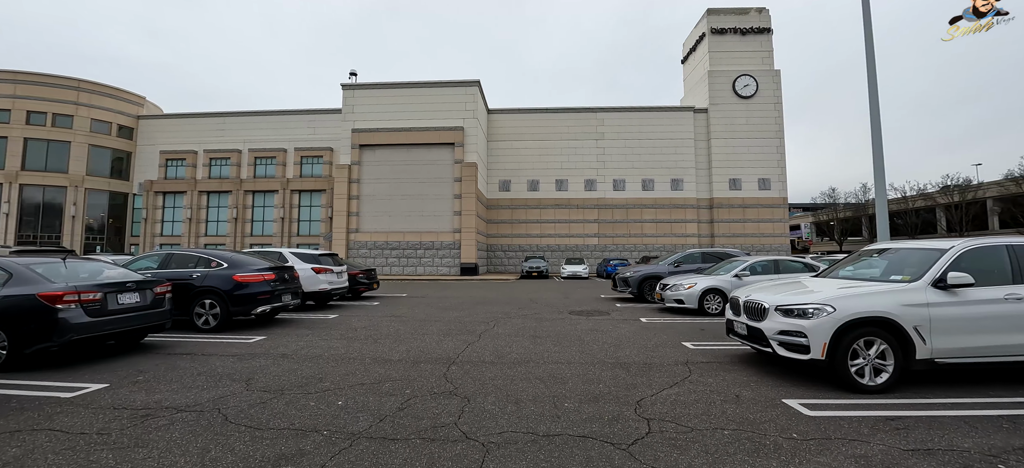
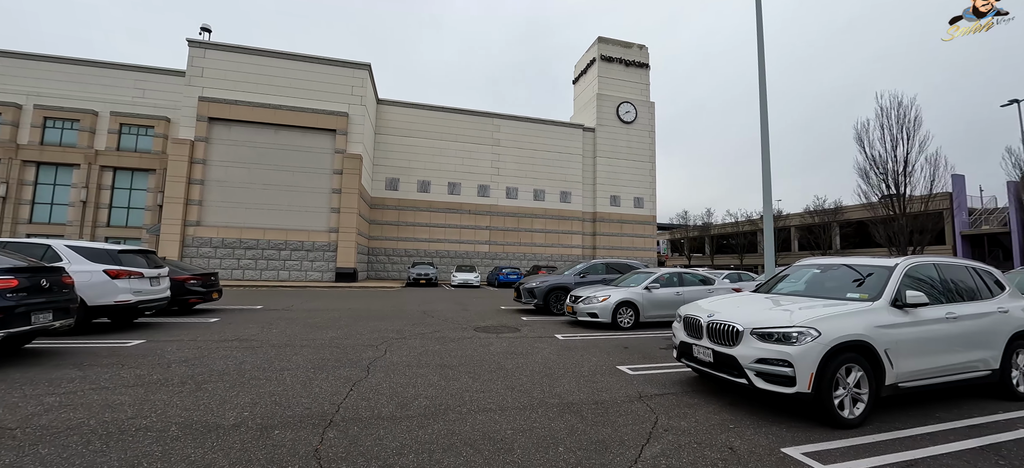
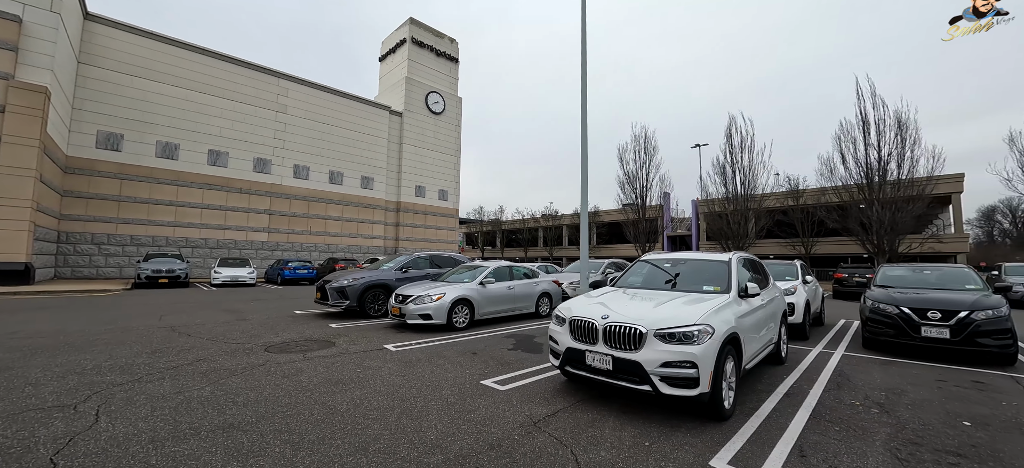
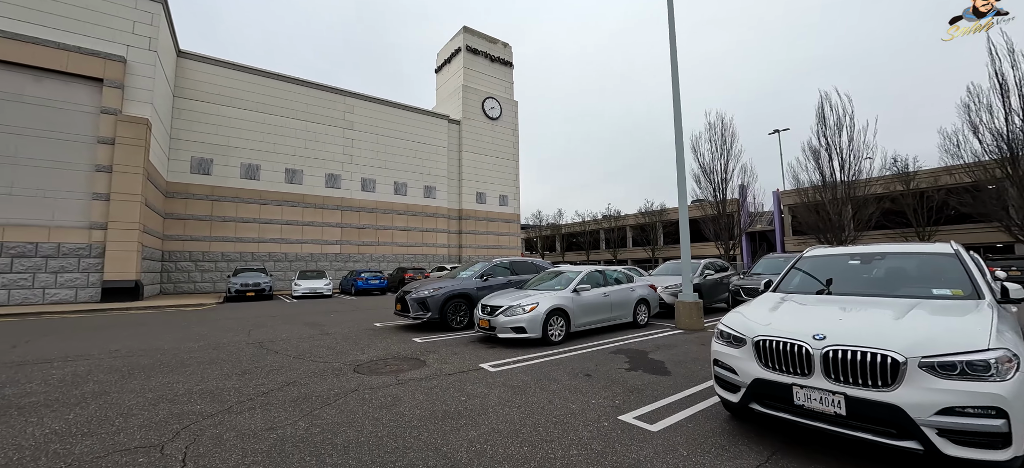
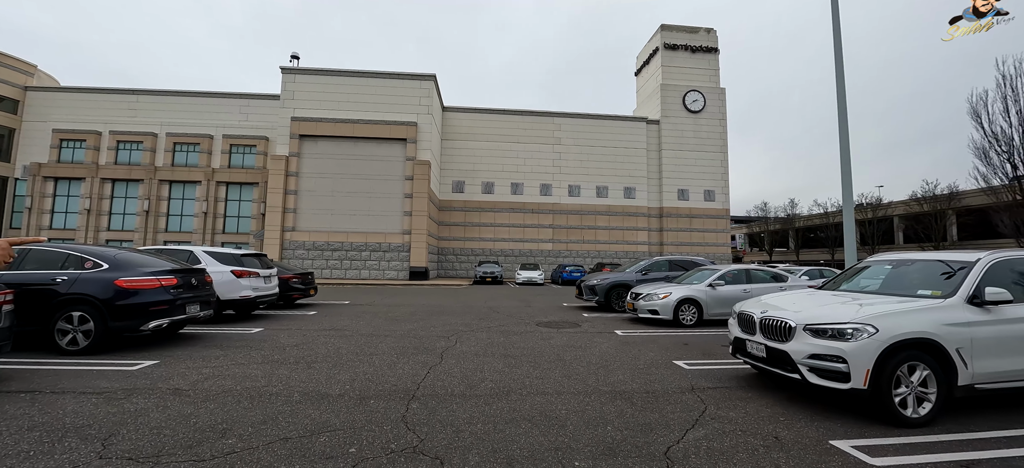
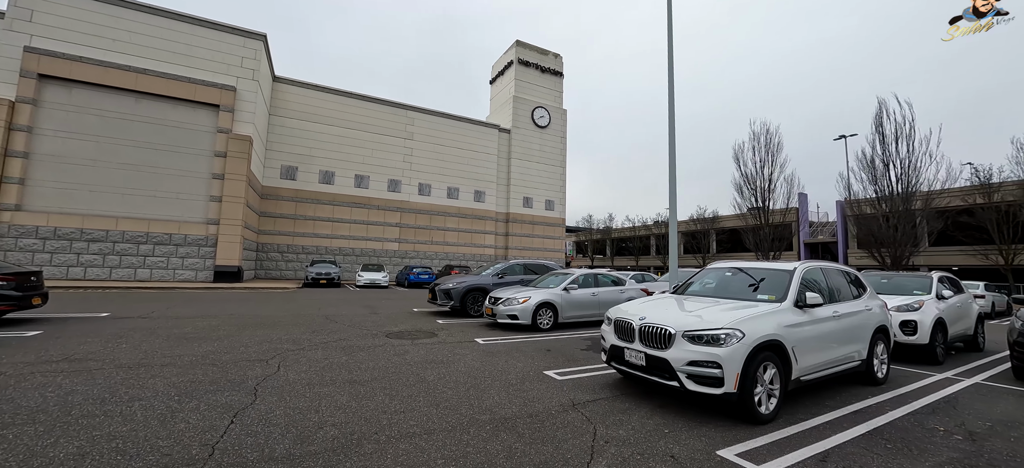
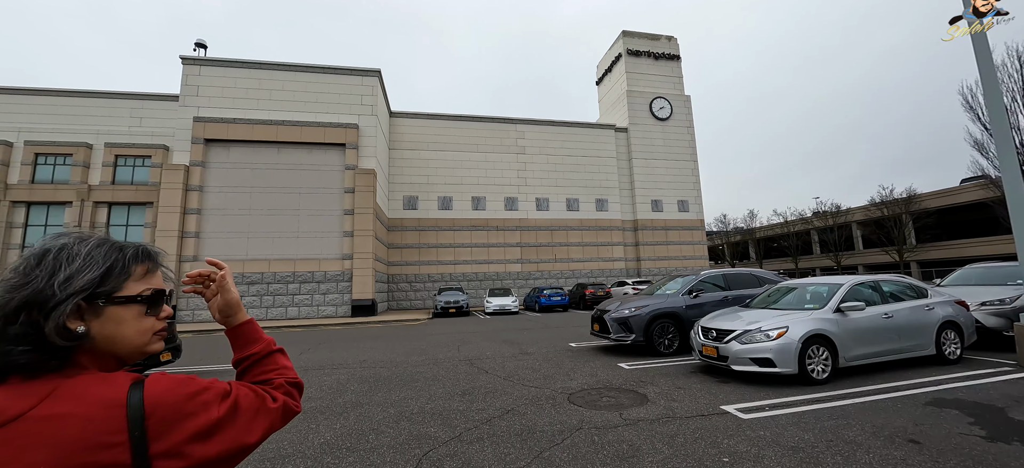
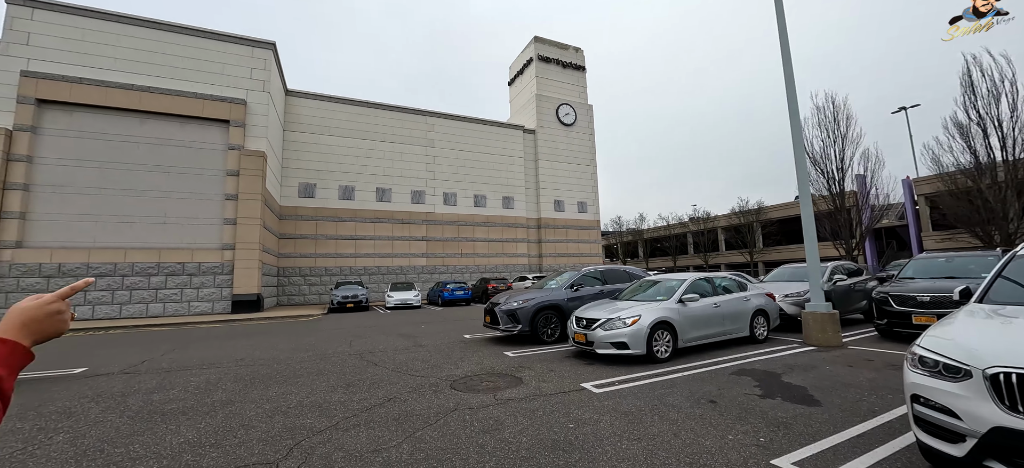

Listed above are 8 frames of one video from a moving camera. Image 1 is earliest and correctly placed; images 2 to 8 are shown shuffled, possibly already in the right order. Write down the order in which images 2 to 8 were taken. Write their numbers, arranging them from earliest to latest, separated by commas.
5, 2, 6, 3, 4, 8, 7
